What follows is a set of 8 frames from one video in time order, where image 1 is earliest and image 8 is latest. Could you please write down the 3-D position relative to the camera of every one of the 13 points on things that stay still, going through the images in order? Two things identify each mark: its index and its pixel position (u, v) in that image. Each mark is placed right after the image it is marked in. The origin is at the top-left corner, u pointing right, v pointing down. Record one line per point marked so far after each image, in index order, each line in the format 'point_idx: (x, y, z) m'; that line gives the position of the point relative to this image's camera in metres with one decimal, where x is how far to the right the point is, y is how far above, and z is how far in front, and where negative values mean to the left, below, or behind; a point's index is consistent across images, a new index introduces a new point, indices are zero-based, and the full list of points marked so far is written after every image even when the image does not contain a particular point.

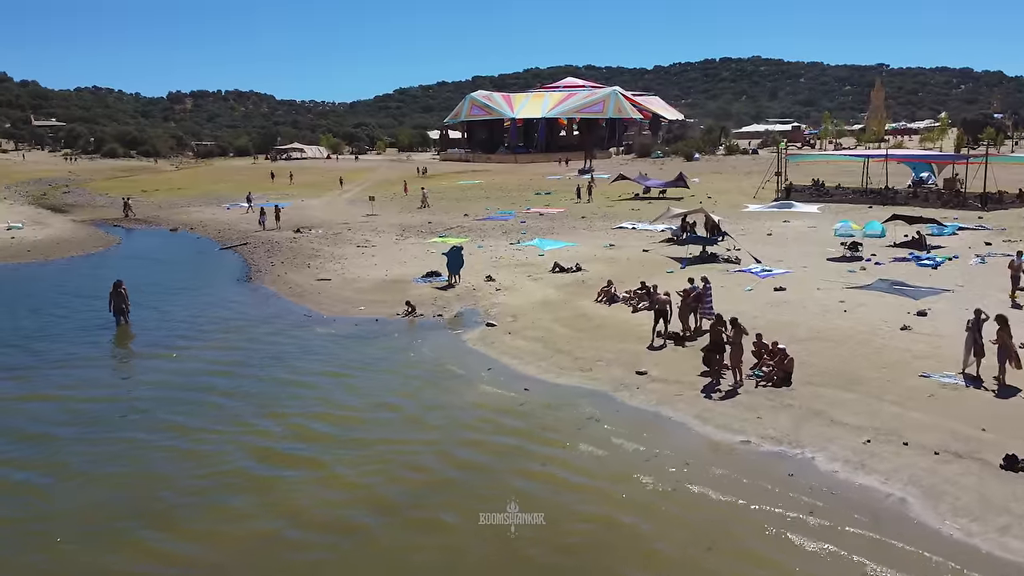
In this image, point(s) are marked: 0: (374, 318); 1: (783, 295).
0: (-3.3, -0.7, +16.8) m
1: (+6.5, -0.2, +17.5) m
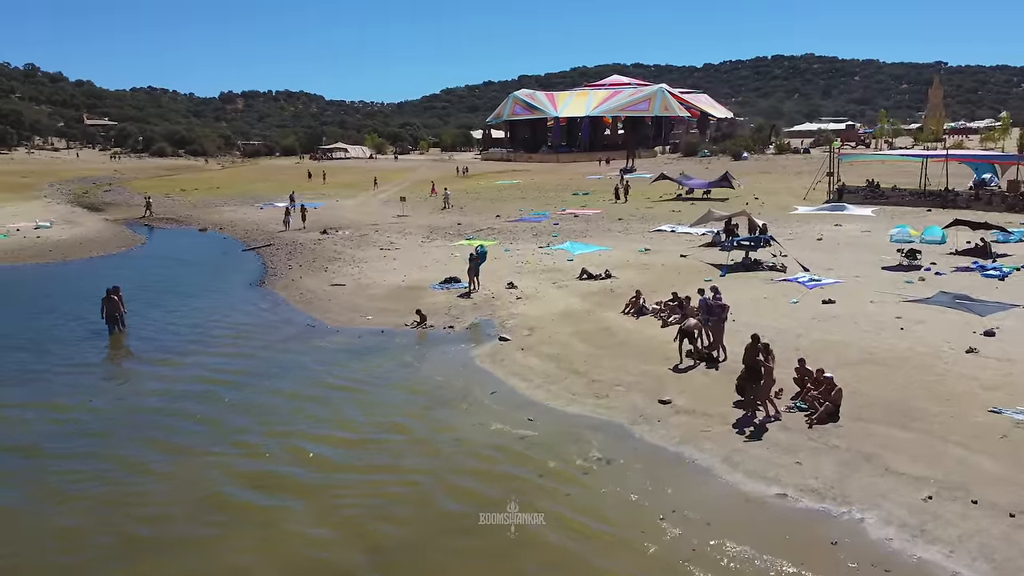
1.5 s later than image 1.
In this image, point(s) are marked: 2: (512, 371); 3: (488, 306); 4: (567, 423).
0: (-2.9, -0.9, +15.7) m
1: (+7.0, -0.5, +15.8) m
2: (0.0, -1.5, +12.4) m
3: (-0.6, -0.4, +16.9) m
4: (+0.8, -2.0, +10.6) m
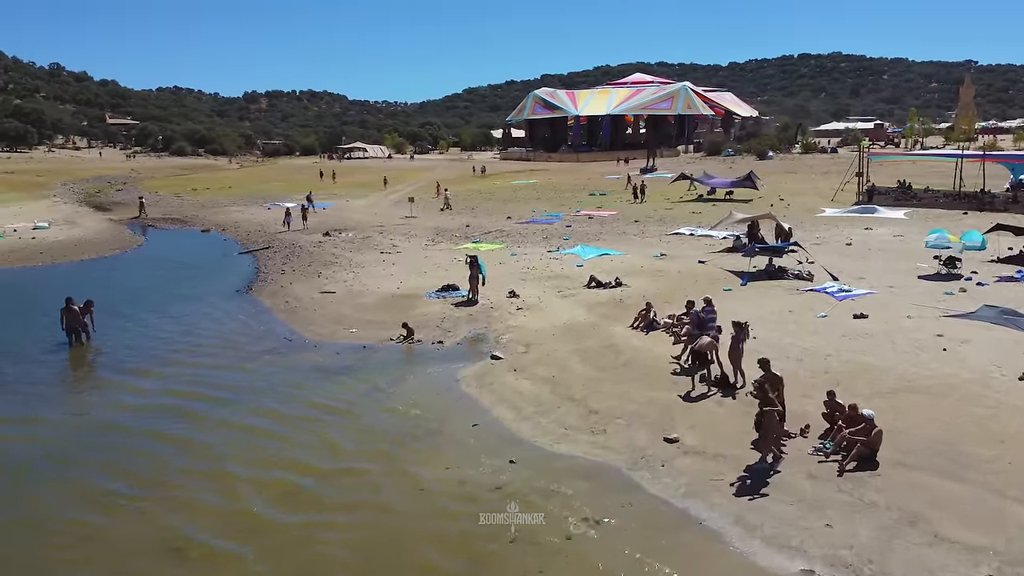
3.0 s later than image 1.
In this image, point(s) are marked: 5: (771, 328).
0: (-3.0, -1.1, +14.5) m
1: (+6.9, -0.7, +14.3) m
2: (-0.2, -1.7, +11.0) m
3: (-0.6, -0.7, +15.6) m
4: (+0.6, -2.2, +9.2) m
5: (+5.0, -0.8, +14.1) m
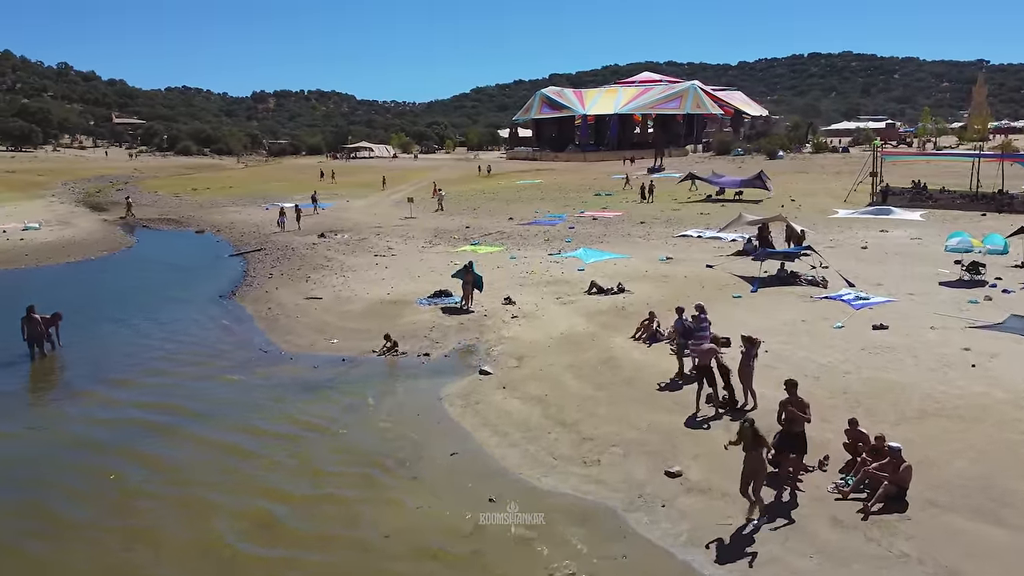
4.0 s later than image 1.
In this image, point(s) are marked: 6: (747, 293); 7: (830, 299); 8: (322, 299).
0: (-3.1, -1.2, +13.5) m
1: (+6.8, -0.9, +13.2) m
2: (-0.4, -1.8, +10.1) m
3: (-0.7, -0.8, +14.6) m
4: (+0.4, -2.4, +8.2) m
5: (+4.9, -1.0, +13.1) m
6: (+5.5, -0.1, +17.2) m
7: (+7.1, -0.2, +16.3) m
8: (-4.5, -0.3, +17.3) m
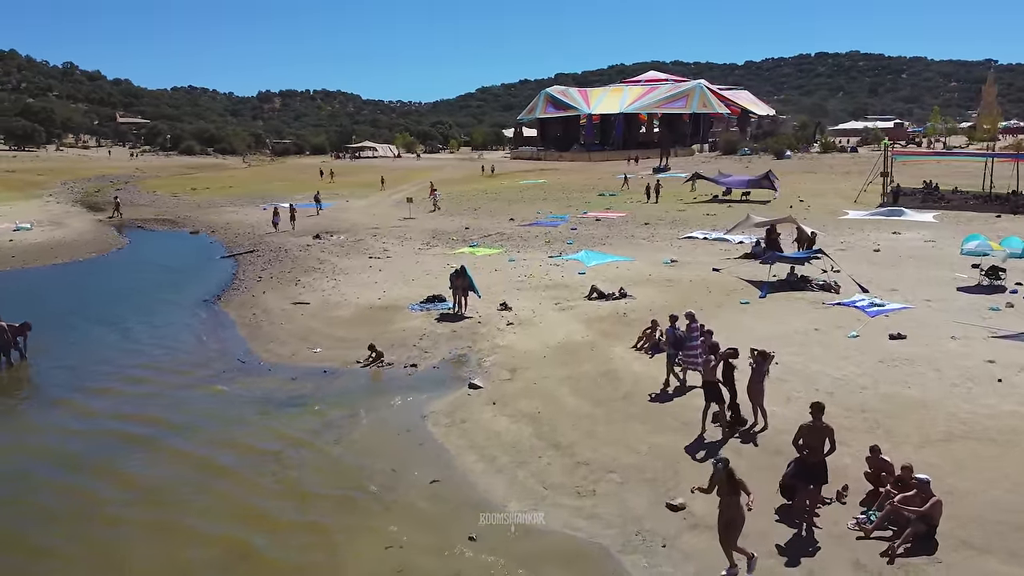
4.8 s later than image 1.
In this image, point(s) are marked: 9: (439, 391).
0: (-3.3, -1.3, +12.8) m
1: (+6.7, -1.0, +12.4) m
2: (-0.5, -1.9, +9.3) m
3: (-0.8, -0.9, +13.8) m
4: (+0.2, -2.5, +7.4) m
5: (+4.8, -1.1, +12.3) m
6: (+5.5, -0.2, +16.3) m
7: (+7.0, -0.4, +15.4) m
8: (-4.6, -0.4, +16.6) m
9: (-1.1, -1.6, +11.2) m
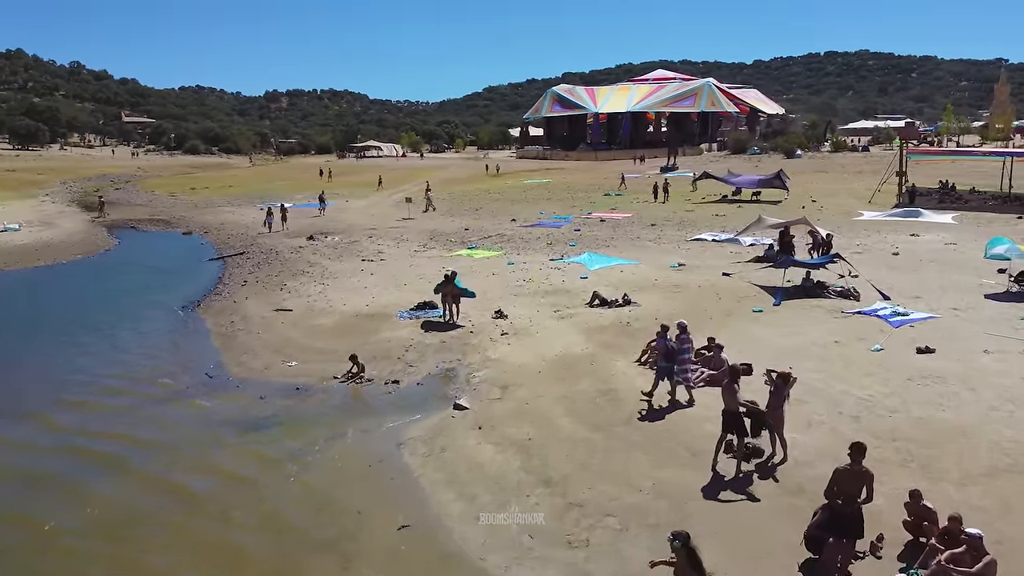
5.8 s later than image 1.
0: (-3.4, -1.5, +11.7) m
1: (+6.5, -1.2, +11.3) m
2: (-0.7, -2.1, +8.3) m
3: (-1.0, -1.0, +12.8) m
4: (0.0, -2.6, +6.4) m
5: (+4.6, -1.2, +11.2) m
6: (+5.4, -0.4, +15.3) m
7: (+6.9, -0.5, +14.3) m
8: (-4.7, -0.5, +15.6) m
9: (-1.3, -1.7, +10.1) m
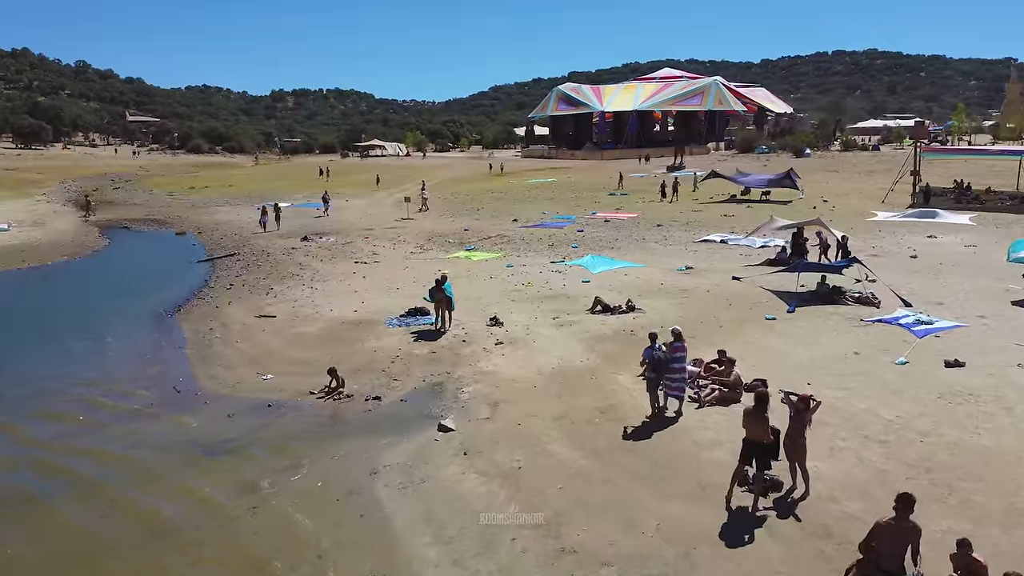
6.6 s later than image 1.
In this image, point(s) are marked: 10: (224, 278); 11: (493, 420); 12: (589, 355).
0: (-3.5, -1.6, +10.9) m
1: (+6.4, -1.3, +10.3) m
2: (-0.8, -2.2, +7.4) m
3: (-1.1, -1.2, +11.9) m
4: (-0.1, -2.7, +5.5) m
5: (+4.5, -1.3, +10.2) m
6: (+5.3, -0.5, +14.3) m
7: (+6.8, -0.6, +13.4) m
8: (-4.7, -0.6, +14.7) m
9: (-1.4, -1.8, +9.2) m
10: (-7.8, +0.3, +19.9) m
11: (-0.2, -1.7, +9.4) m
12: (+1.3, -1.1, +11.9) m
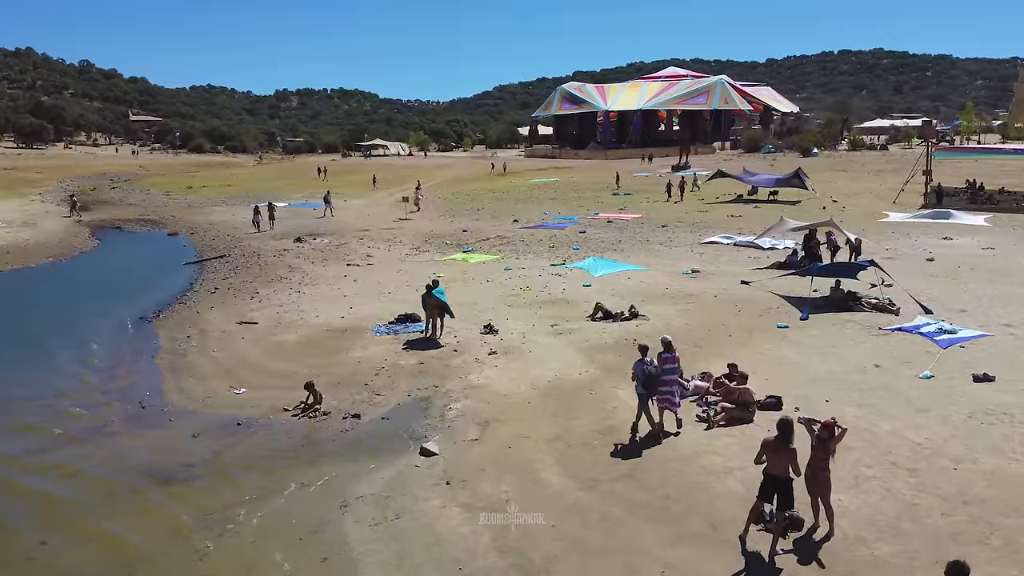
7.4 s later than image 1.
0: (-3.6, -1.7, +10.1) m
1: (+6.3, -1.4, +9.5) m
2: (-0.9, -2.3, +6.5) m
3: (-1.2, -1.3, +11.1) m
4: (-0.2, -2.8, +4.7) m
5: (+4.4, -1.5, +9.4) m
6: (+5.2, -0.6, +13.5) m
7: (+6.8, -0.7, +12.5) m
8: (-4.8, -0.7, +13.9) m
9: (-1.5, -1.9, +8.4) m
10: (-7.9, +0.2, +19.1) m
11: (-0.3, -1.8, +8.5) m
12: (+1.2, -1.2, +11.1) m
